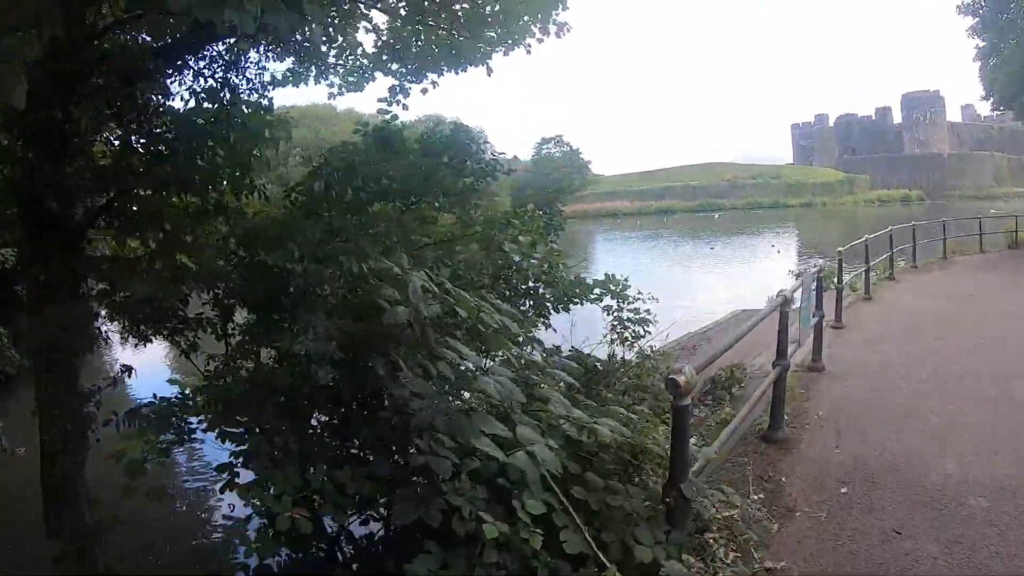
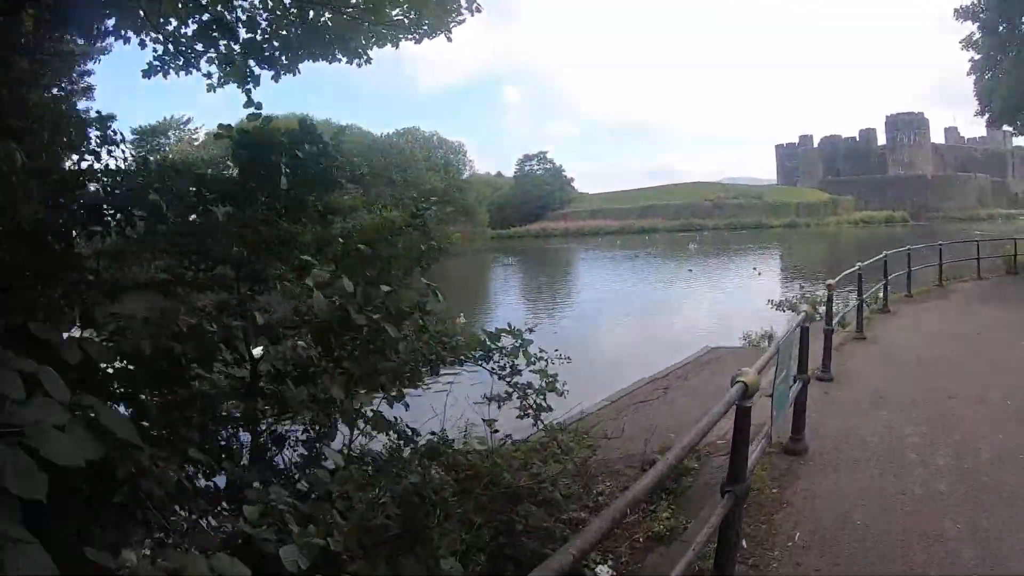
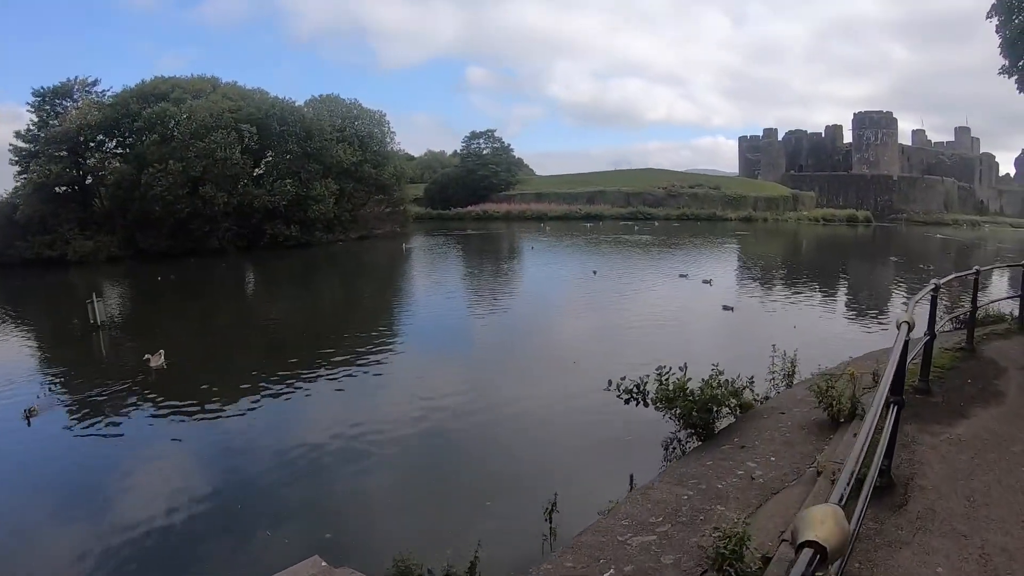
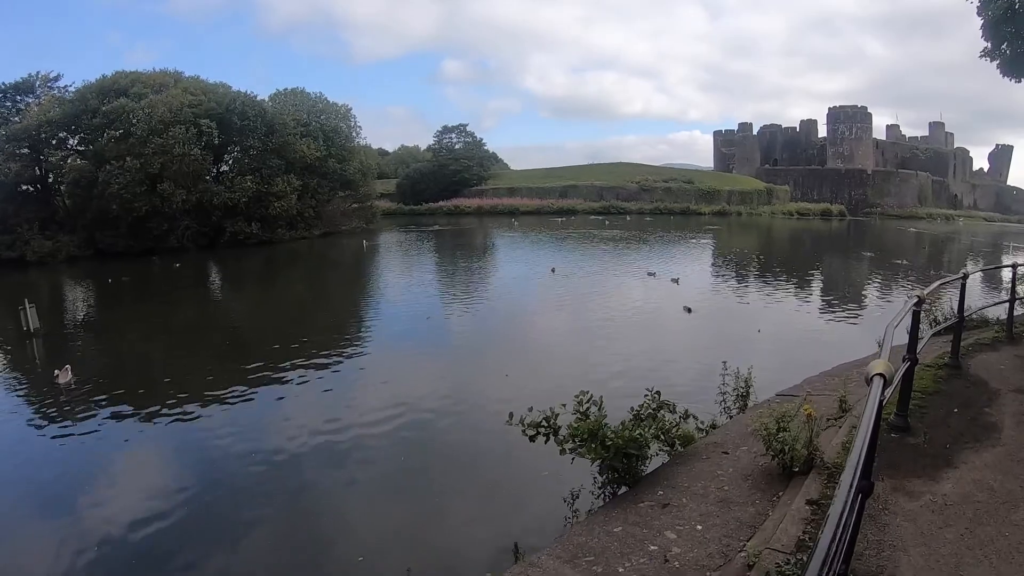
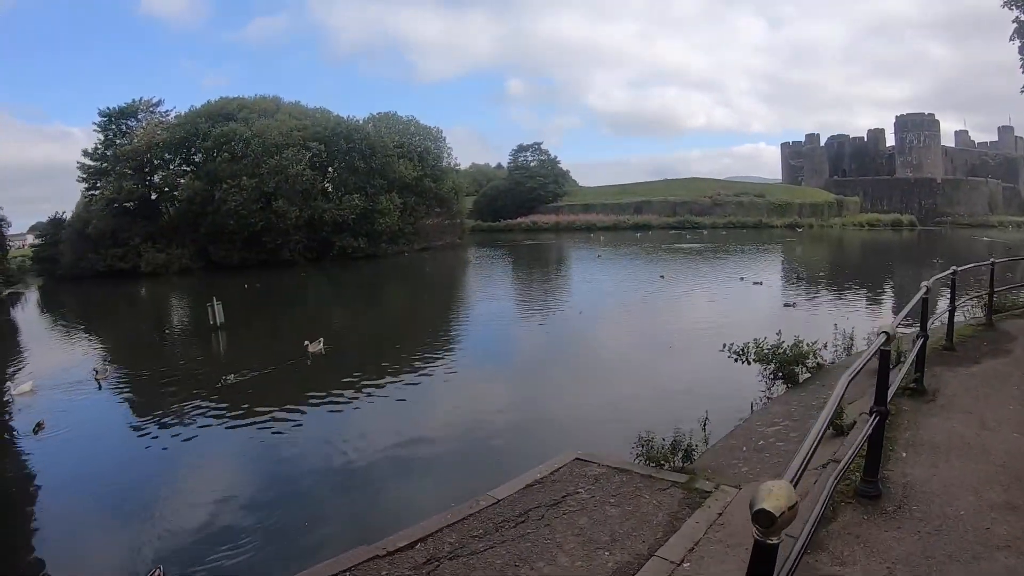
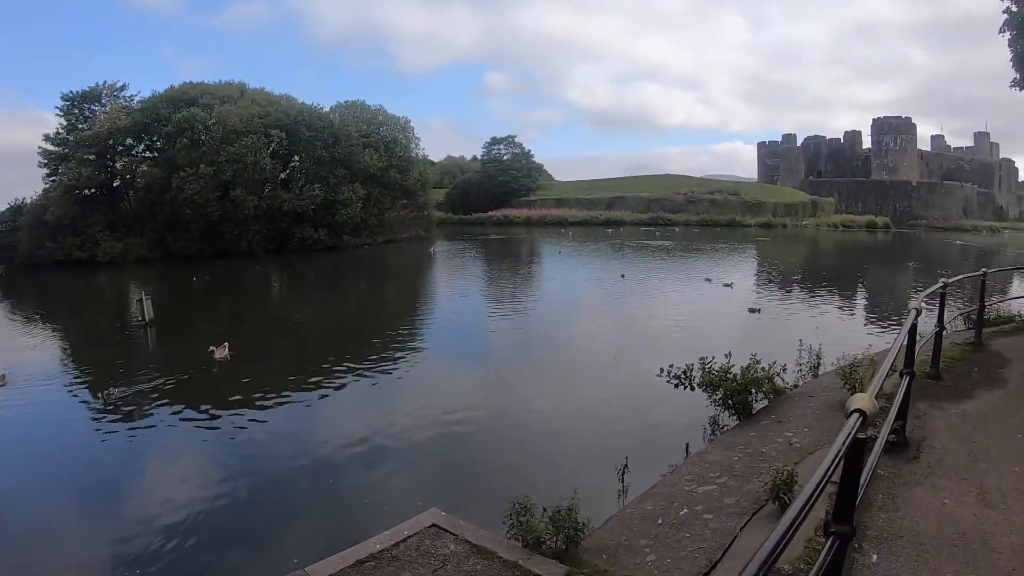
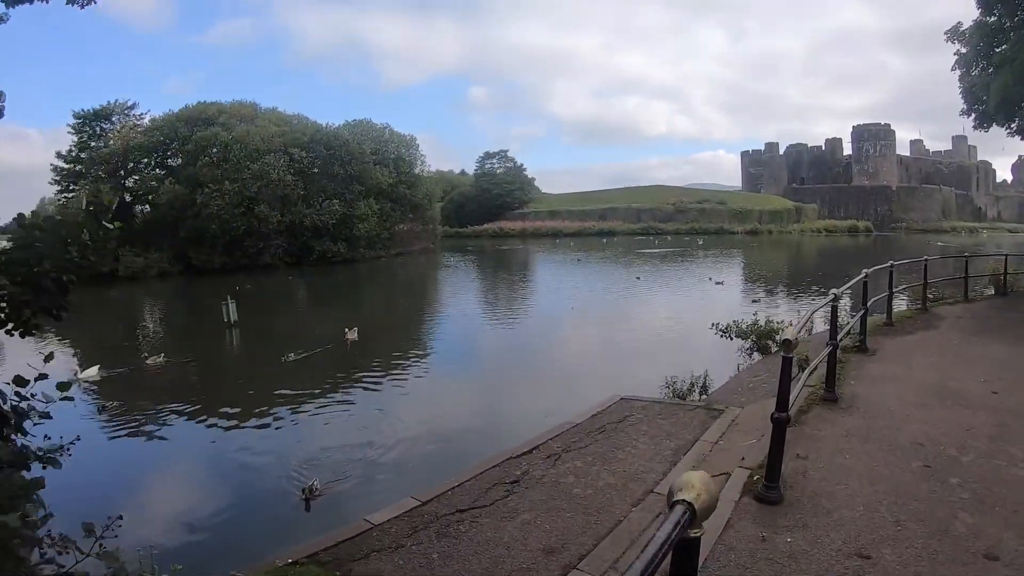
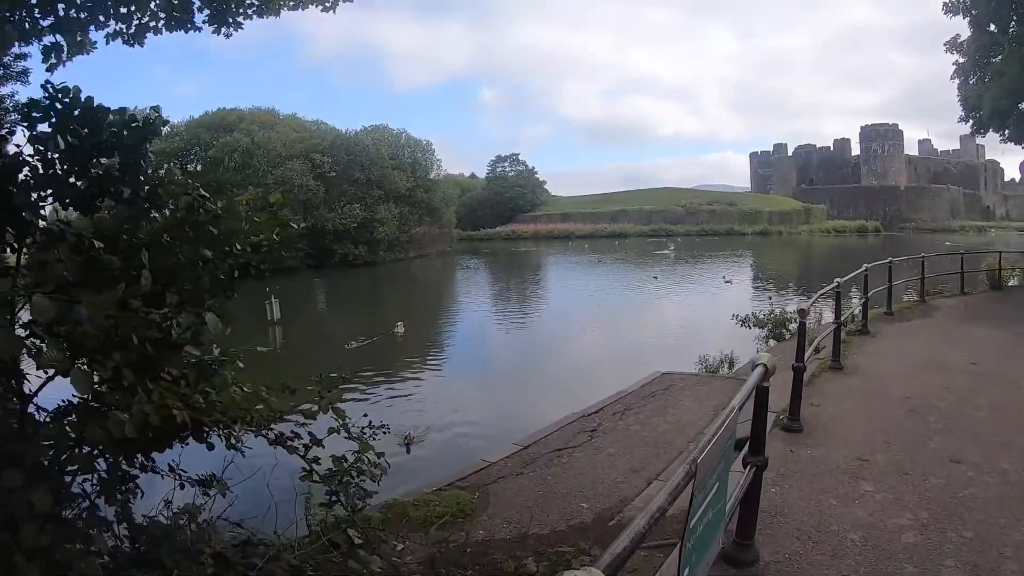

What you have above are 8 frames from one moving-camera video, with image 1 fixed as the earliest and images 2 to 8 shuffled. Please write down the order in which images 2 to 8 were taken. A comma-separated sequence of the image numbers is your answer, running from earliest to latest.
2, 8, 7, 5, 6, 3, 4
